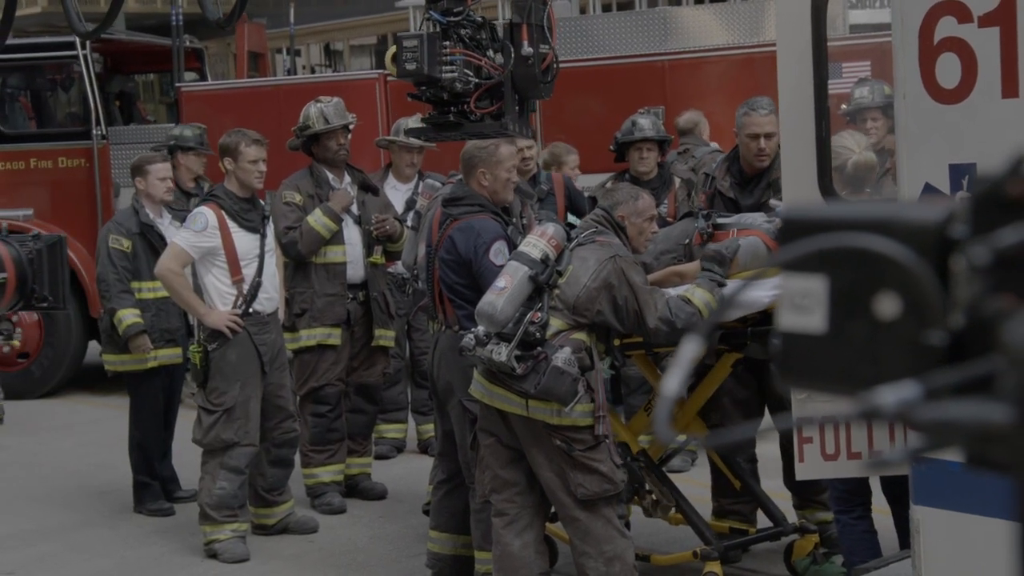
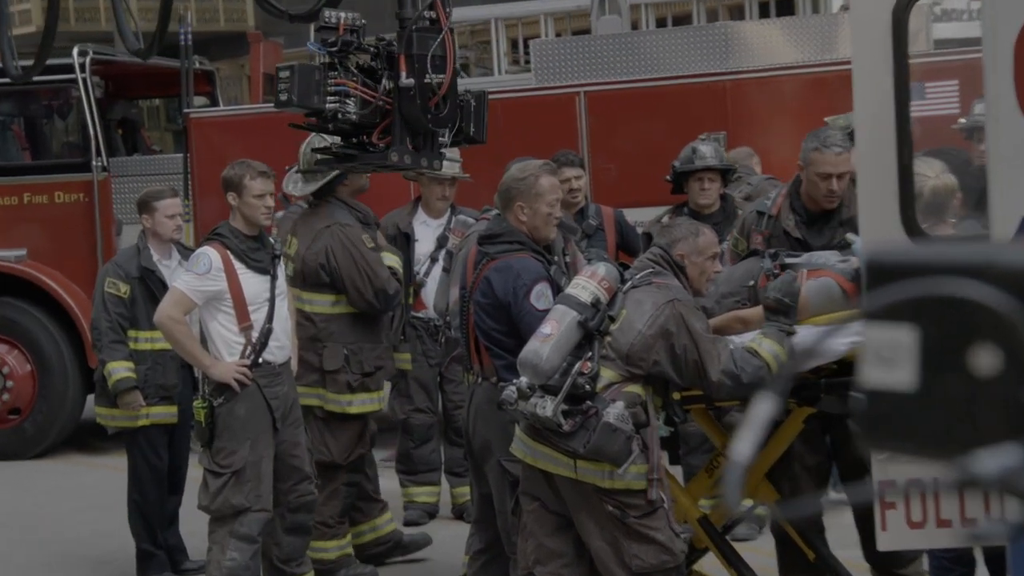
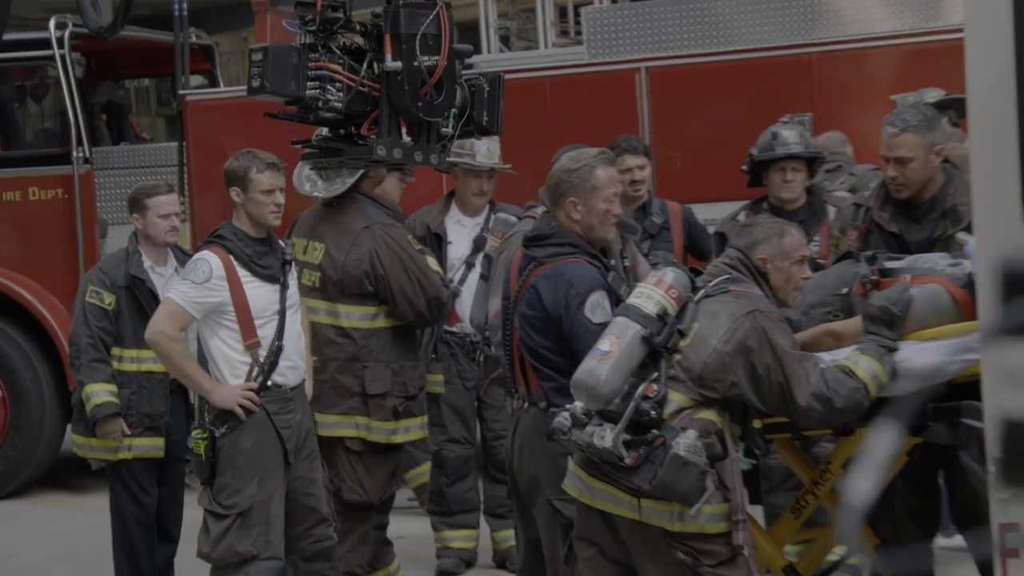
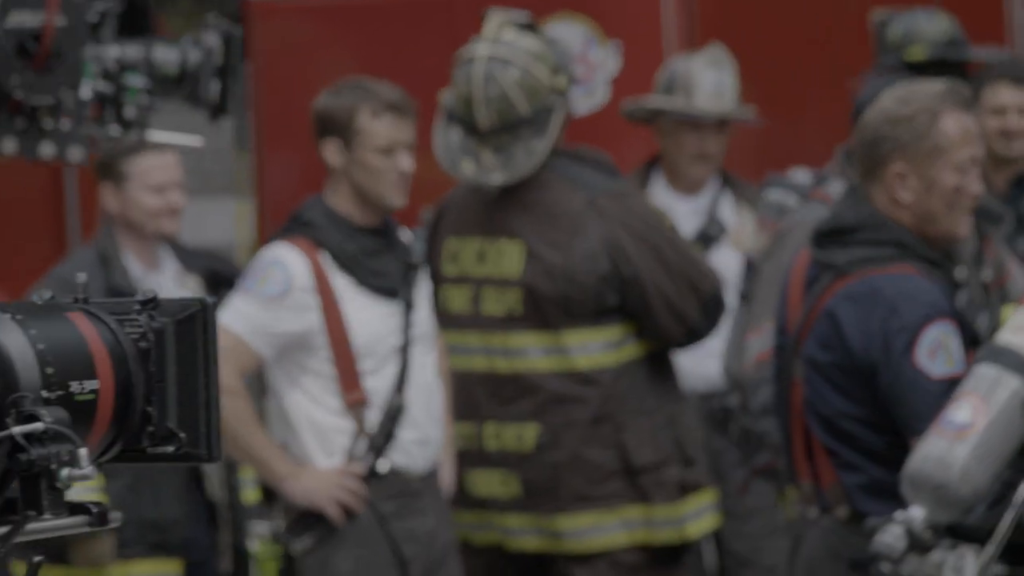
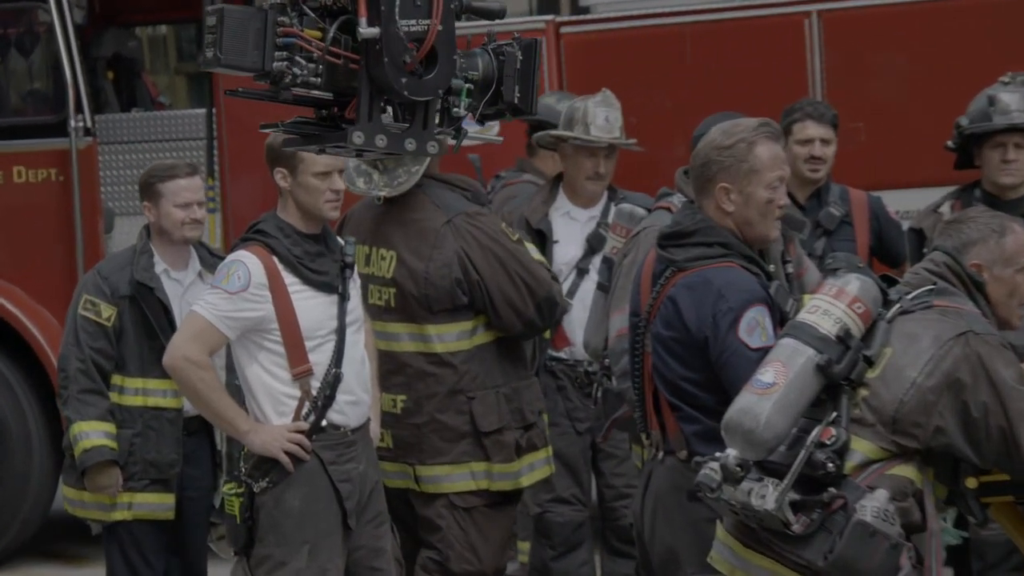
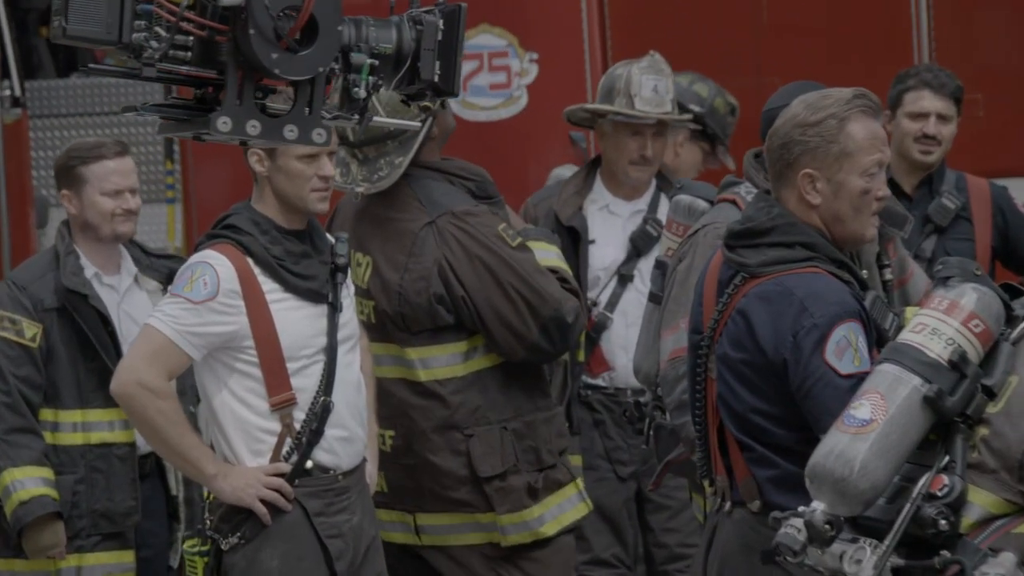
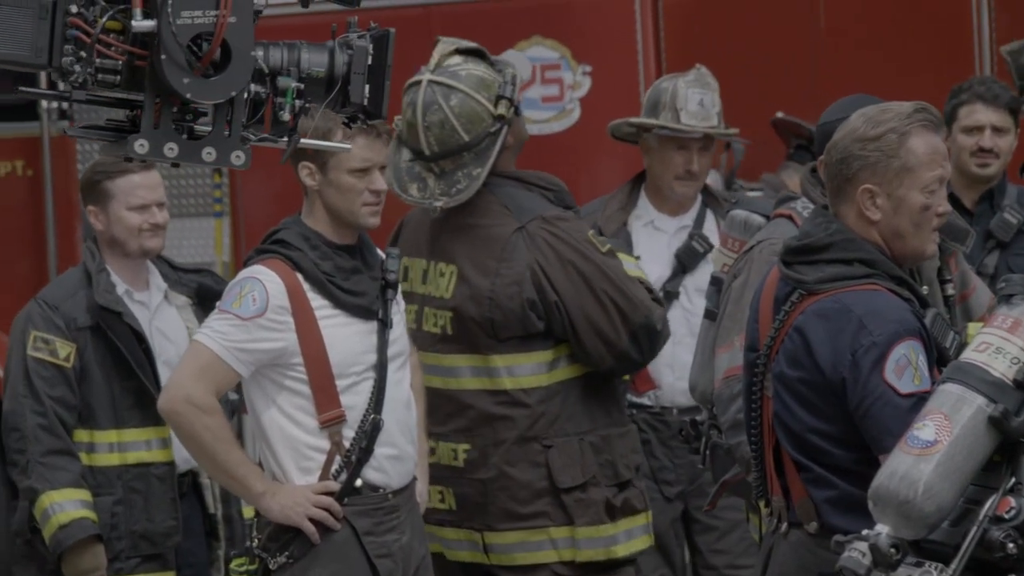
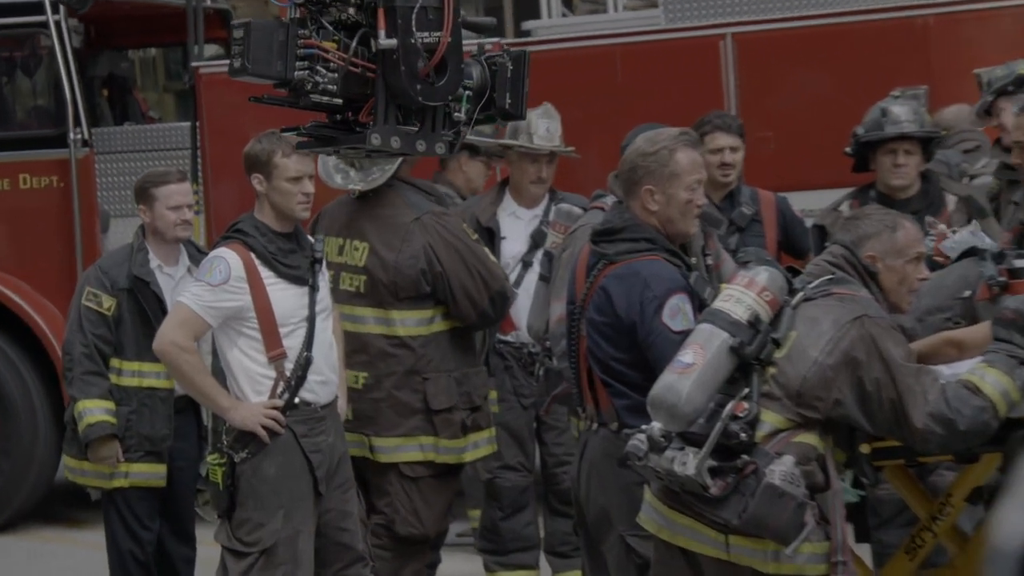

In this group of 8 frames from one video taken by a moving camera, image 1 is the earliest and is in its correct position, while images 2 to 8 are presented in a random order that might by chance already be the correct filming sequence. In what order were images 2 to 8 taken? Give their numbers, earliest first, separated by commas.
2, 3, 8, 5, 6, 7, 4
